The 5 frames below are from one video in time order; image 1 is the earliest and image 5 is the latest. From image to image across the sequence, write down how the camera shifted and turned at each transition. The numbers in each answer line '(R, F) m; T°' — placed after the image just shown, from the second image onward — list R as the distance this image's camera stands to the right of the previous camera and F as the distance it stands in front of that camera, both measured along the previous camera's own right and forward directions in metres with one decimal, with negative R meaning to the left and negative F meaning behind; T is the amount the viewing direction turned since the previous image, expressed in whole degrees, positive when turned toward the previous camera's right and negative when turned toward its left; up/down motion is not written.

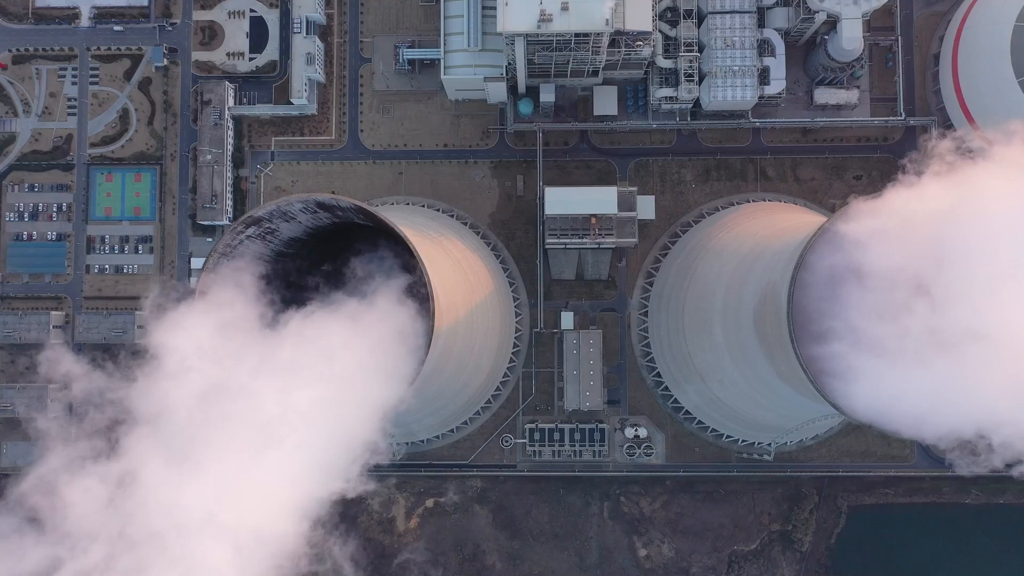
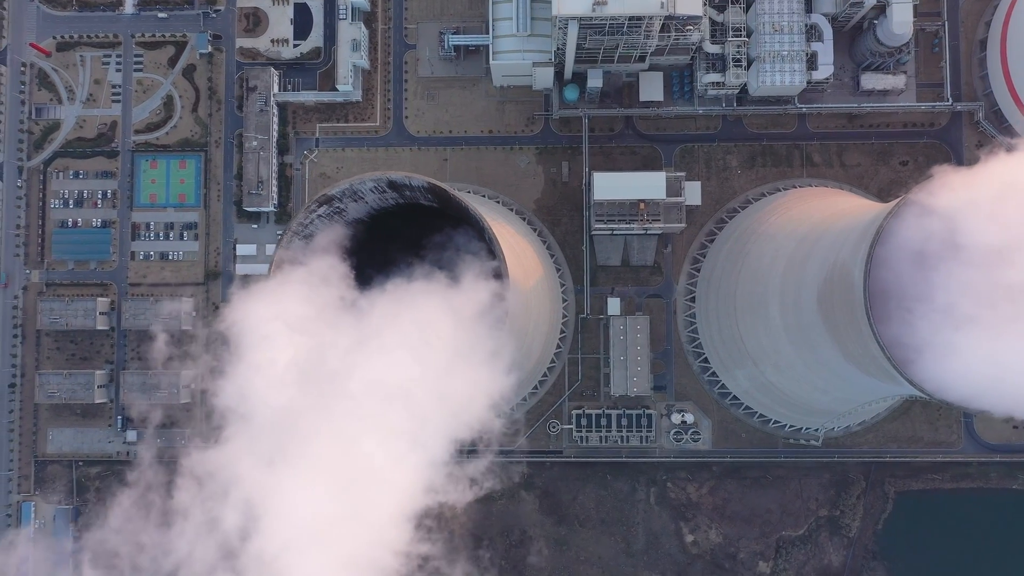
(-4.1, 0.0) m; 0°
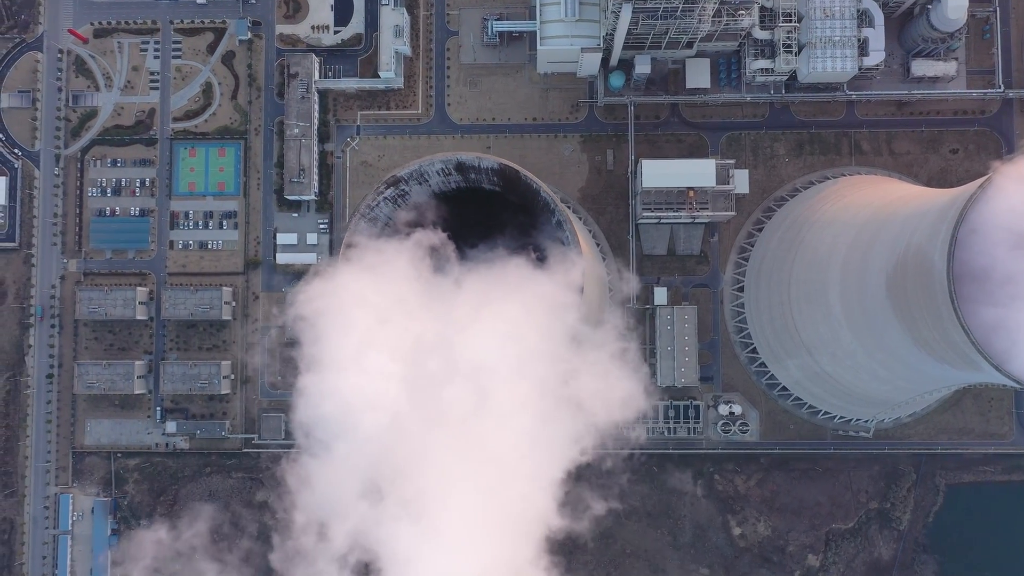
(-4.0, +0.7) m; 0°
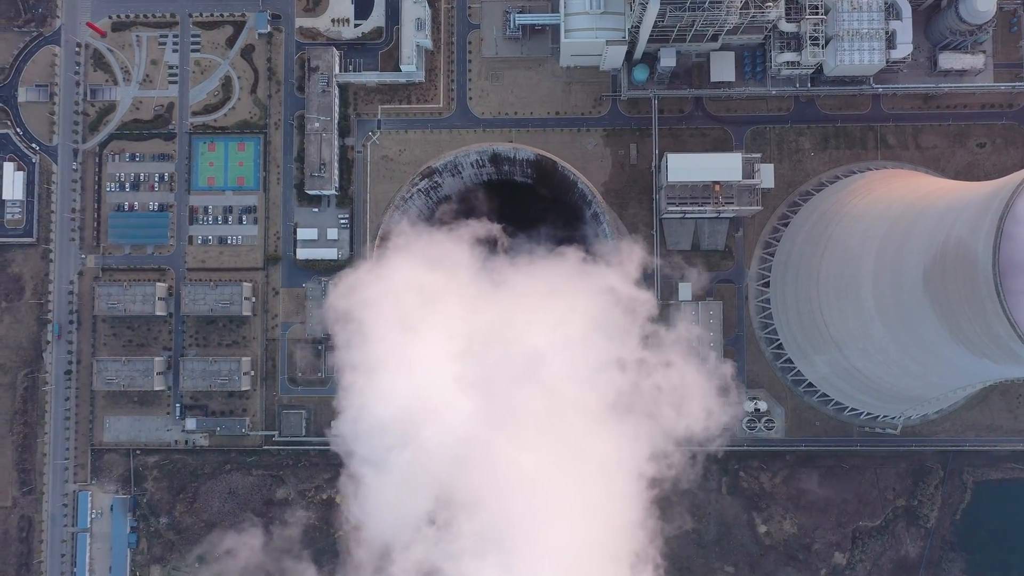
(-2.0, +0.5) m; 0°
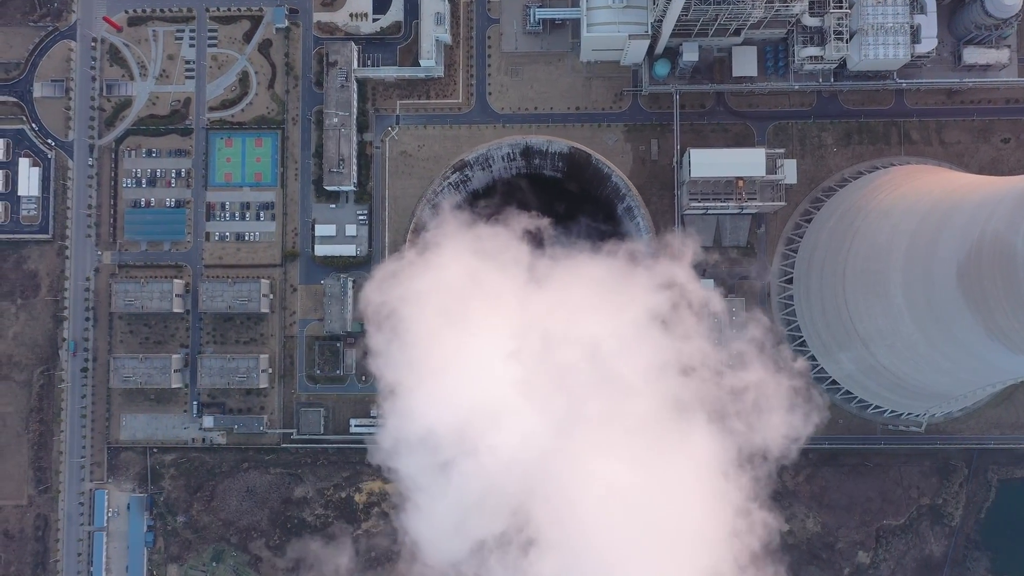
(-1.8, +0.4) m; 0°
